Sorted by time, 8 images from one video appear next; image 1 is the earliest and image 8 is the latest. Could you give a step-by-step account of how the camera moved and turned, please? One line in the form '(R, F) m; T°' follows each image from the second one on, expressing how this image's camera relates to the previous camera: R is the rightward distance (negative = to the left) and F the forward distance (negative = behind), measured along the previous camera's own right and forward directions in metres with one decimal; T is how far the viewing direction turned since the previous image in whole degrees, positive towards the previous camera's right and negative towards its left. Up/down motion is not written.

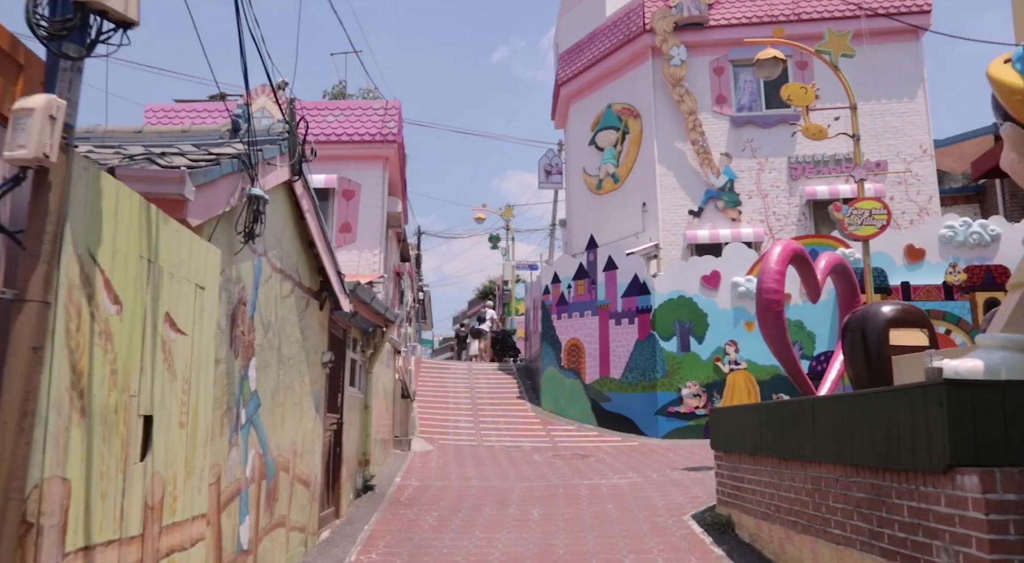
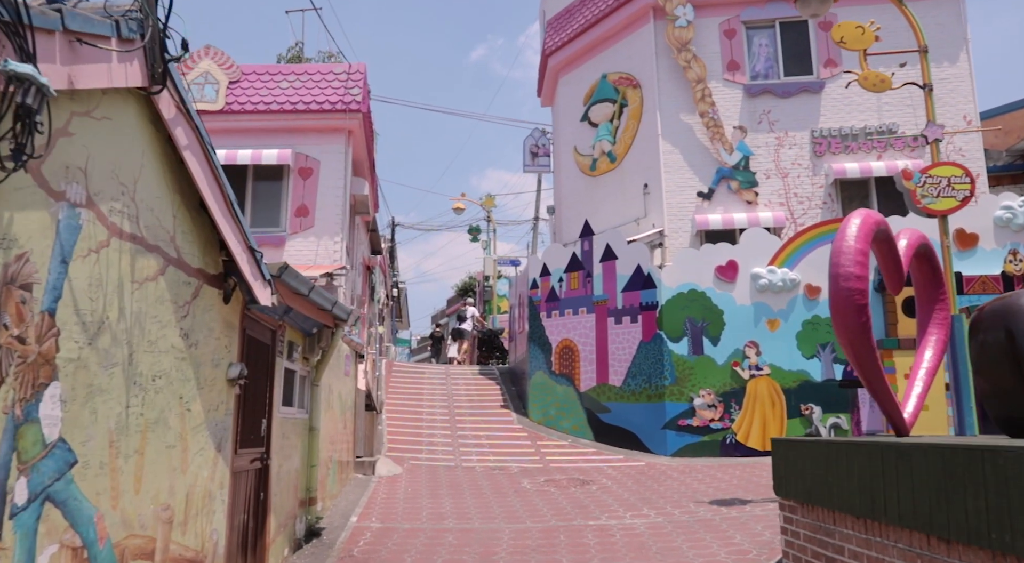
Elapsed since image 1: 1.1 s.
(-0.1, +2.1) m; +2°
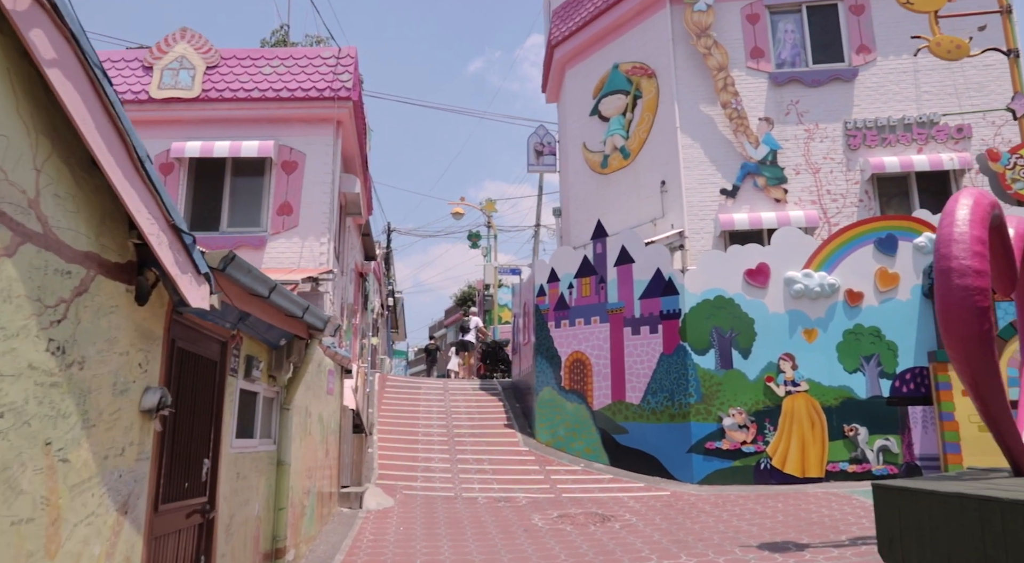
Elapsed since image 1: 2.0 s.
(-0.1, +1.3) m; 0°
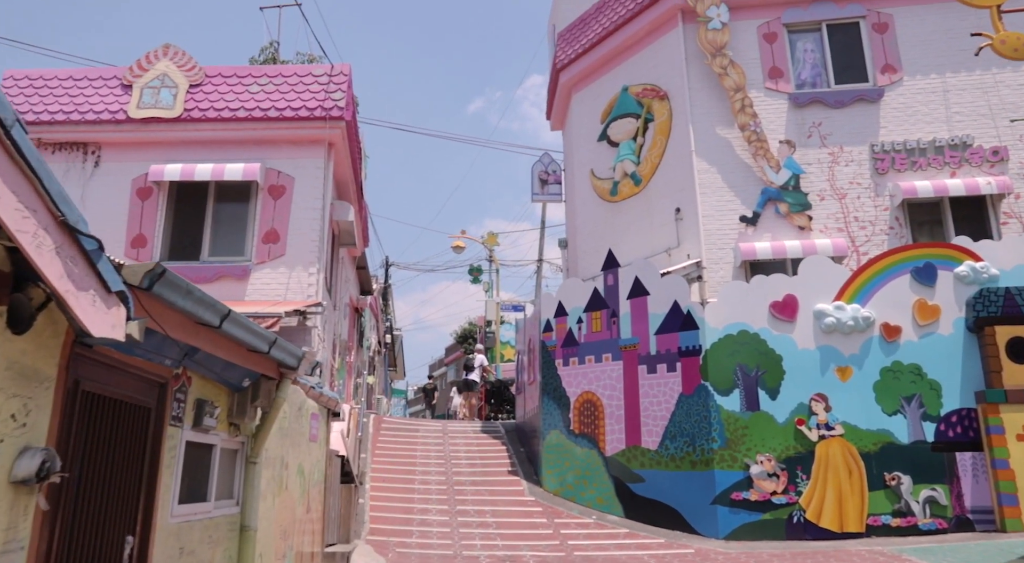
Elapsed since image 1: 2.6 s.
(-0.1, +0.9) m; 0°
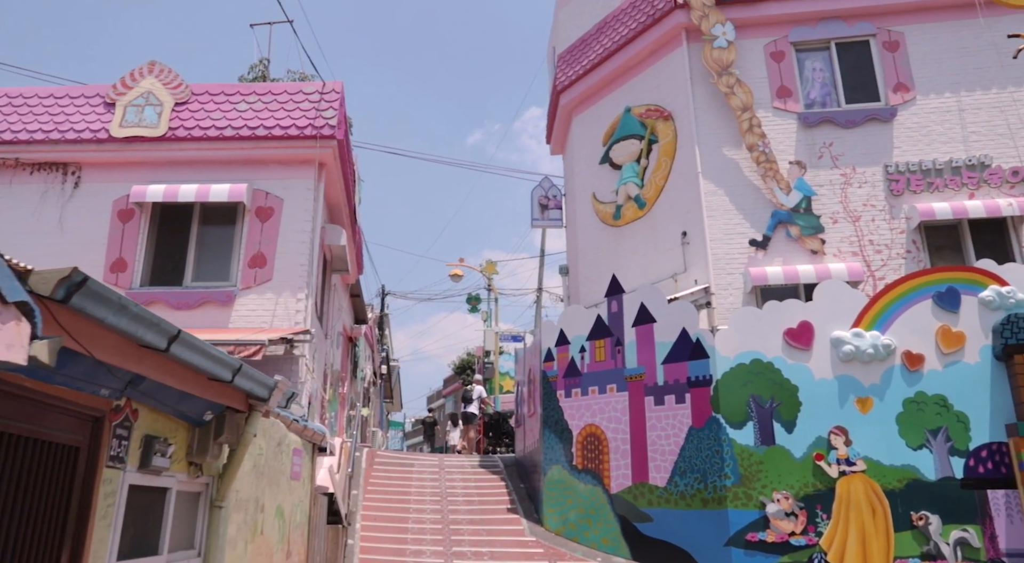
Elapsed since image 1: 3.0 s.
(0.0, +0.5) m; 0°
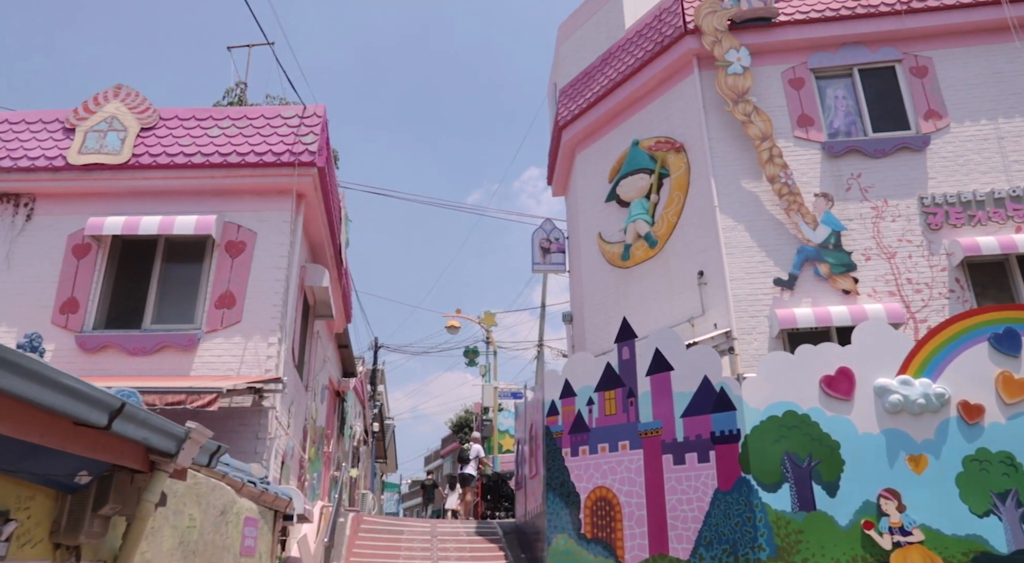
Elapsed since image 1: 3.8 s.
(0.0, +1.1) m; 0°
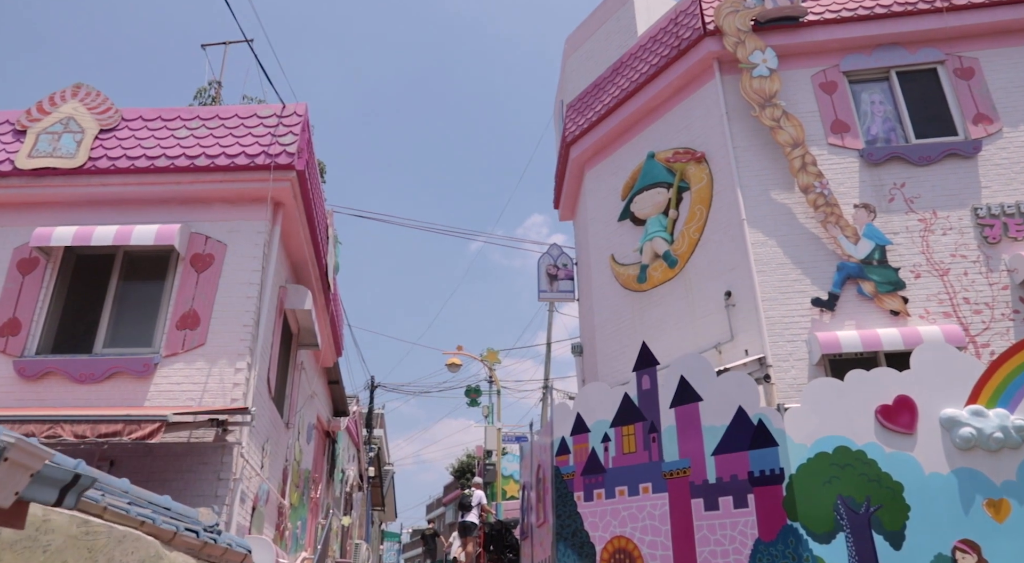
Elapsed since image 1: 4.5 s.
(0.0, +1.1) m; 0°
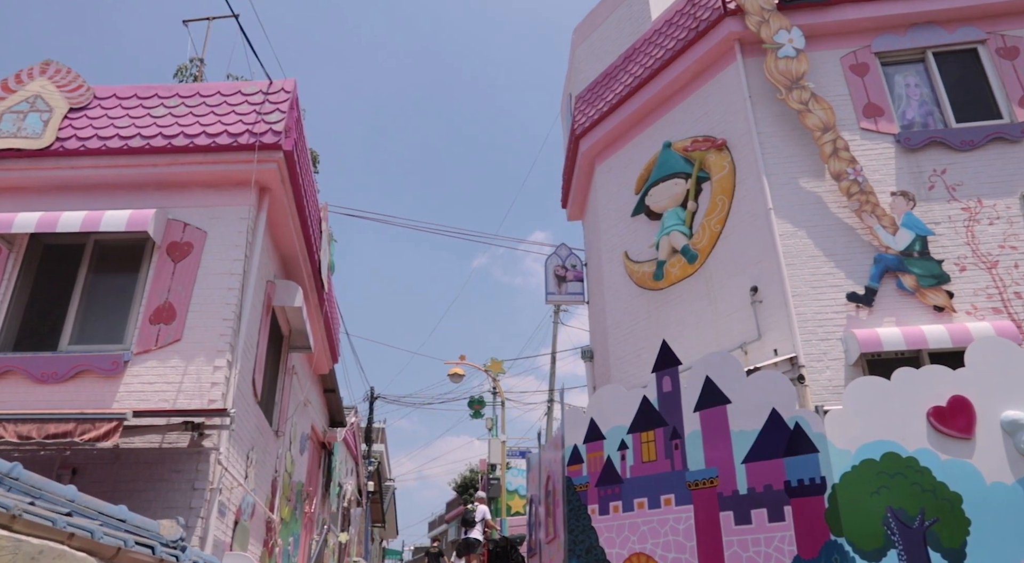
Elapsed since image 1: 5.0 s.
(-0.1, +0.7) m; 0°
